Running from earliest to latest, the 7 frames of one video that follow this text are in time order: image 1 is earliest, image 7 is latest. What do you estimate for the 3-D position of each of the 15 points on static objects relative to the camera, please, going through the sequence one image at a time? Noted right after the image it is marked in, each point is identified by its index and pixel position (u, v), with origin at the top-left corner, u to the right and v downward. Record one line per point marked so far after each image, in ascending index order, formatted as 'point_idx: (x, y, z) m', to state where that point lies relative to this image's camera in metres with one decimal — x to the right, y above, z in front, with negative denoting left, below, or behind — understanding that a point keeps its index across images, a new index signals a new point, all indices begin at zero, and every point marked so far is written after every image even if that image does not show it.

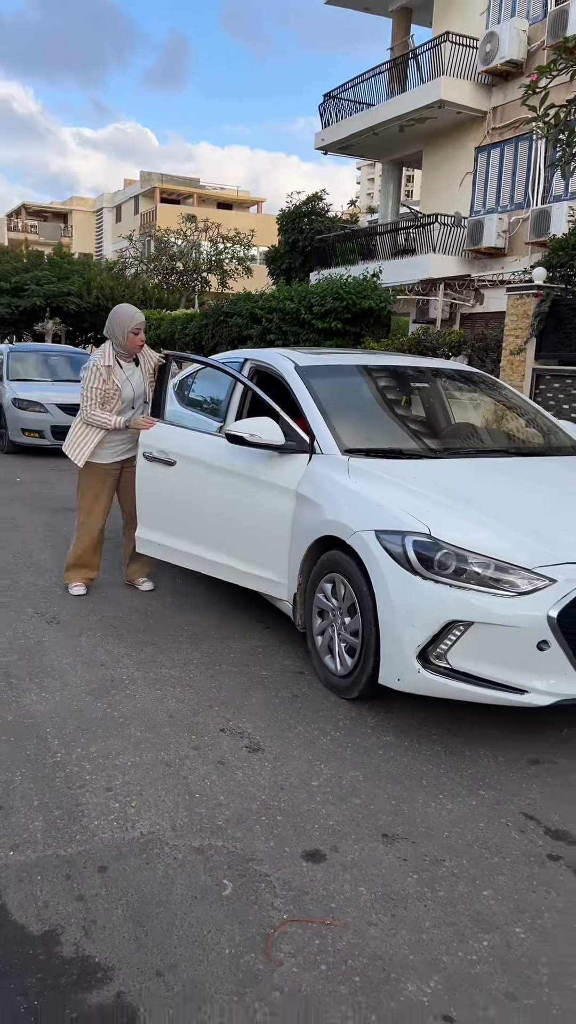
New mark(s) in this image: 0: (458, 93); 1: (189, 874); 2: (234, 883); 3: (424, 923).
0: (+3.0, +7.5, +15.1) m
1: (-0.3, -1.0, +2.4) m
2: (-0.2, -1.0, +2.4) m
3: (+0.4, -1.1, +2.2) m
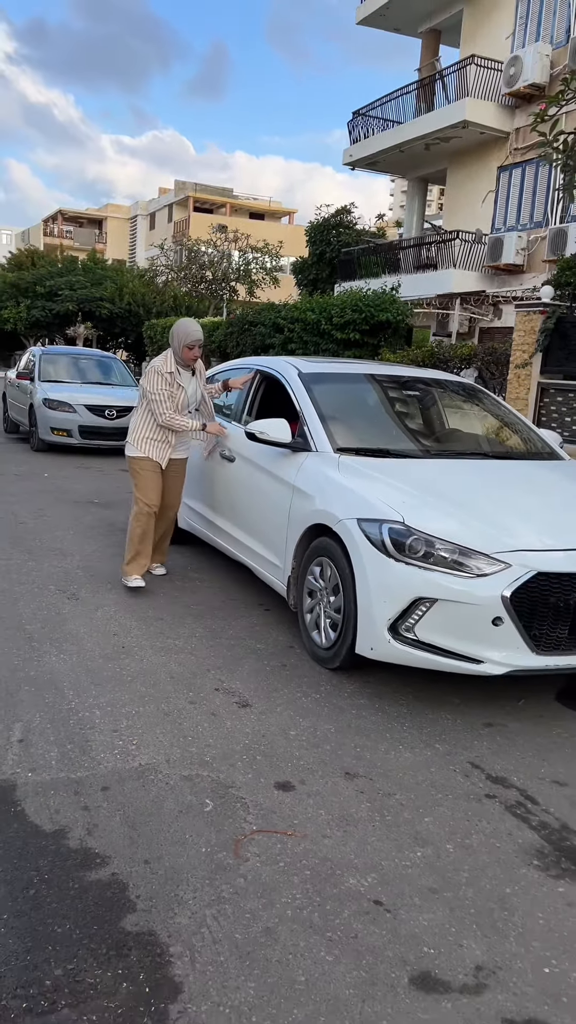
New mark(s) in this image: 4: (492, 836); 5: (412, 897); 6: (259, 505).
0: (+3.6, +7.3, +15.6) m
1: (-0.4, -1.0, +2.9) m
2: (-0.2, -1.0, +2.8) m
3: (+0.3, -1.0, +2.7) m
4: (+0.7, -1.0, +2.7) m
5: (+0.3, -1.1, +2.4) m
6: (-0.2, 0.0, +4.9) m
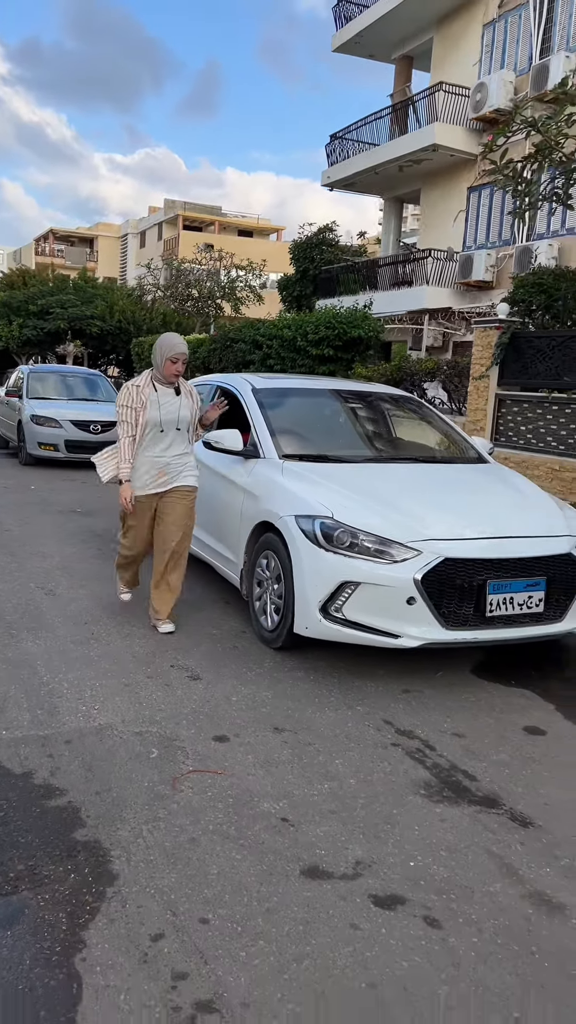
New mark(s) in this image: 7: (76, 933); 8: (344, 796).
0: (+3.1, +7.2, +16.3) m
1: (-0.6, -0.9, +3.4) m
2: (-0.5, -0.9, +3.4) m
3: (0.0, -1.0, +3.2) m
4: (+0.4, -1.0, +3.3) m
5: (+0.1, -1.0, +2.9) m
6: (-0.4, 0.0, +5.5) m
7: (-0.6, -1.1, +2.3) m
8: (+0.2, -1.0, +3.1) m
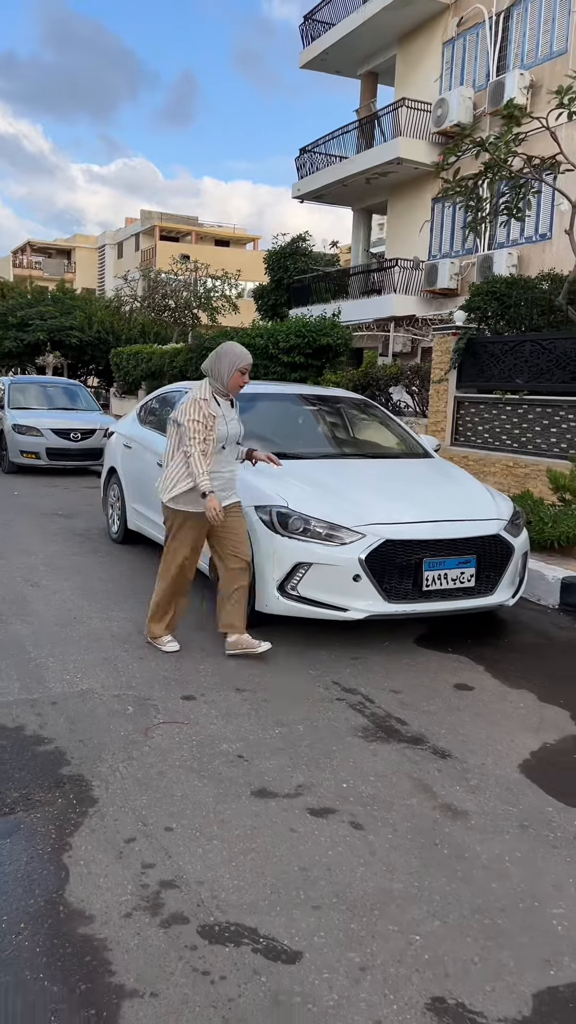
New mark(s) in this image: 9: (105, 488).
0: (+2.5, +7.2, +16.9) m
1: (-0.8, -0.9, +3.9) m
2: (-0.7, -0.9, +3.9) m
3: (-0.2, -0.9, +3.7) m
4: (+0.2, -0.9, +3.8) m
5: (-0.1, -1.0, +3.5) m
6: (-0.7, +0.1, +6.0) m
7: (-0.8, -1.1, +2.8) m
8: (0.0, -1.0, +3.6) m
9: (-1.8, +0.2, +8.2) m
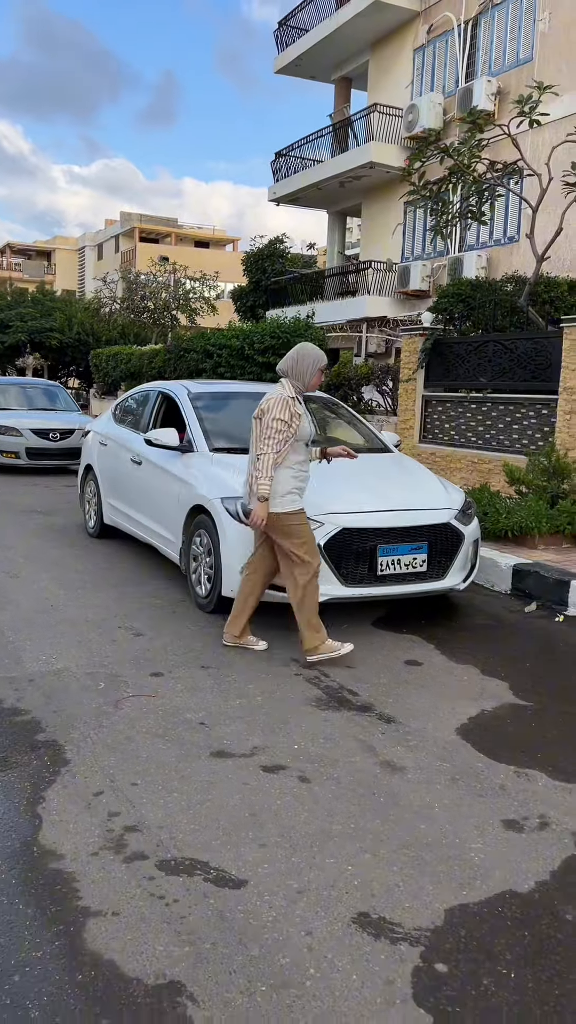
0: (+2.0, +7.2, +17.3) m
1: (-1.0, -0.8, +4.2) m
2: (-0.9, -0.8, +4.2) m
3: (-0.4, -0.9, +4.0) m
4: (0.0, -0.9, +4.1) m
5: (-0.3, -0.9, +3.8) m
6: (-0.9, +0.1, +6.3) m
7: (-0.9, -1.0, +3.1) m
8: (-0.2, -0.9, +3.9) m
9: (-2.1, +0.3, +8.5) m
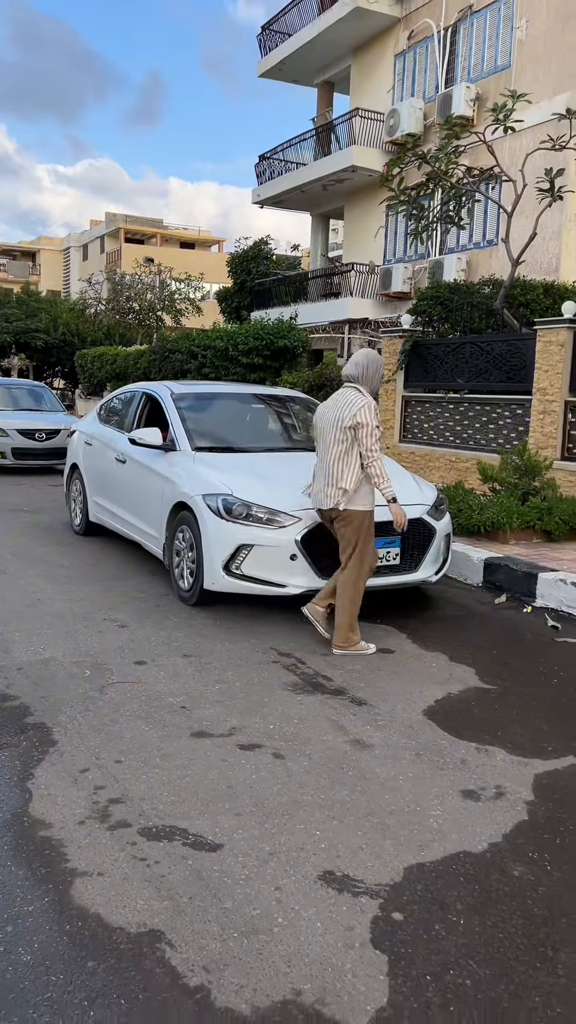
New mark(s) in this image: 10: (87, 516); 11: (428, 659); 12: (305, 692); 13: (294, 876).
0: (+1.7, +7.3, +17.5) m
1: (-1.1, -0.8, +4.4) m
2: (-1.0, -0.8, +4.4) m
3: (-0.5, -0.8, +4.3) m
4: (-0.1, -0.8, +4.3) m
5: (-0.4, -0.9, +4.0) m
6: (-1.1, +0.1, +6.5) m
7: (-1.0, -1.0, +3.3) m
8: (-0.3, -0.9, +4.1) m
9: (-2.3, +0.3, +8.7) m
10: (-1.9, 0.0, +7.9) m
11: (+0.8, -0.8, +4.7) m
12: (+0.1, -0.9, +4.1) m
13: (0.0, -1.1, +2.6) m
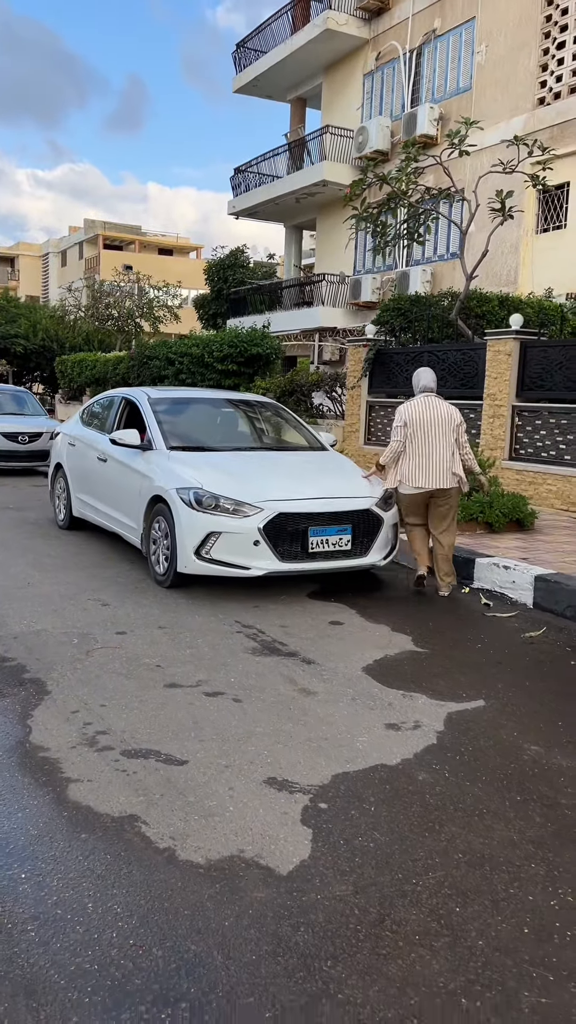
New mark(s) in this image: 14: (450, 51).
0: (+1.1, +7.3, +18.3) m
1: (-1.4, -0.8, +5.1) m
2: (-1.2, -0.8, +5.0) m
3: (-0.7, -0.8, +4.9) m
4: (-0.3, -0.8, +5.0) m
5: (-0.6, -0.8, +4.7) m
6: (-1.4, +0.2, +7.1) m
7: (-1.2, -0.9, +4.0) m
8: (-0.5, -0.8, +4.8) m
9: (-2.6, +0.3, +9.3) m
10: (-2.2, 0.0, +8.5) m
11: (+0.5, -0.7, +5.4) m
12: (-0.1, -0.8, +4.8) m
13: (-0.2, -1.0, +3.3) m
14: (+3.1, +8.7, +16.1) m
